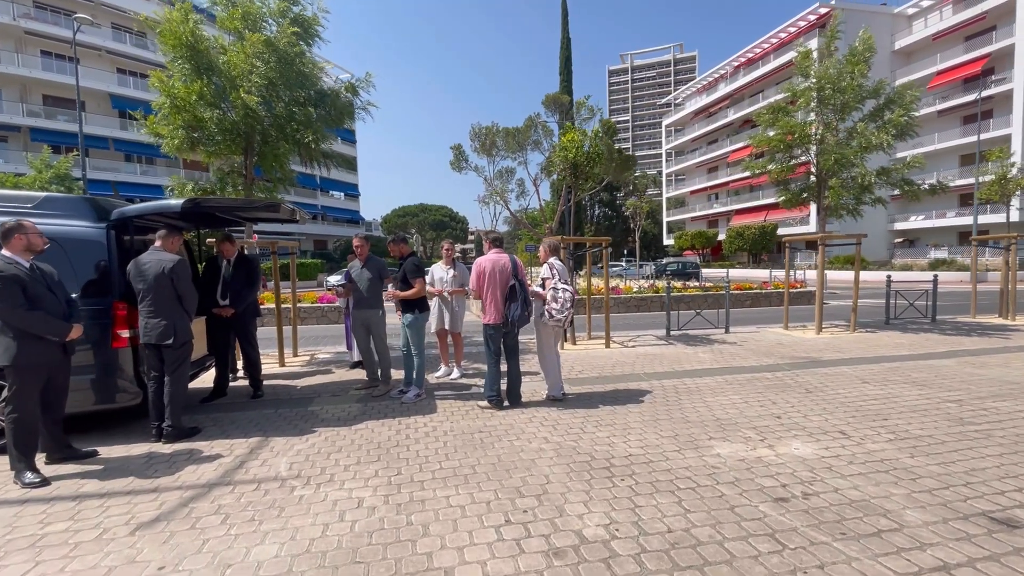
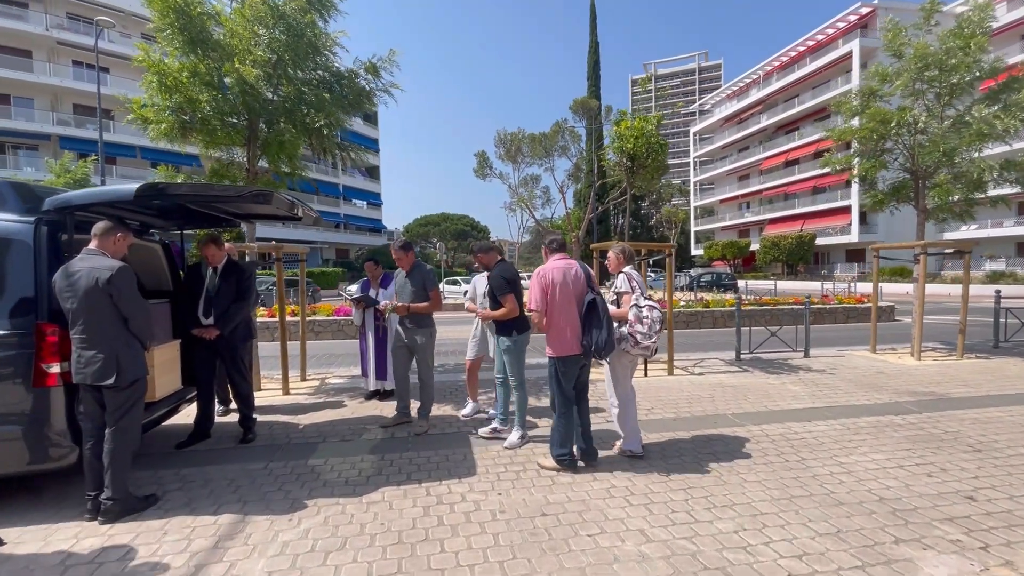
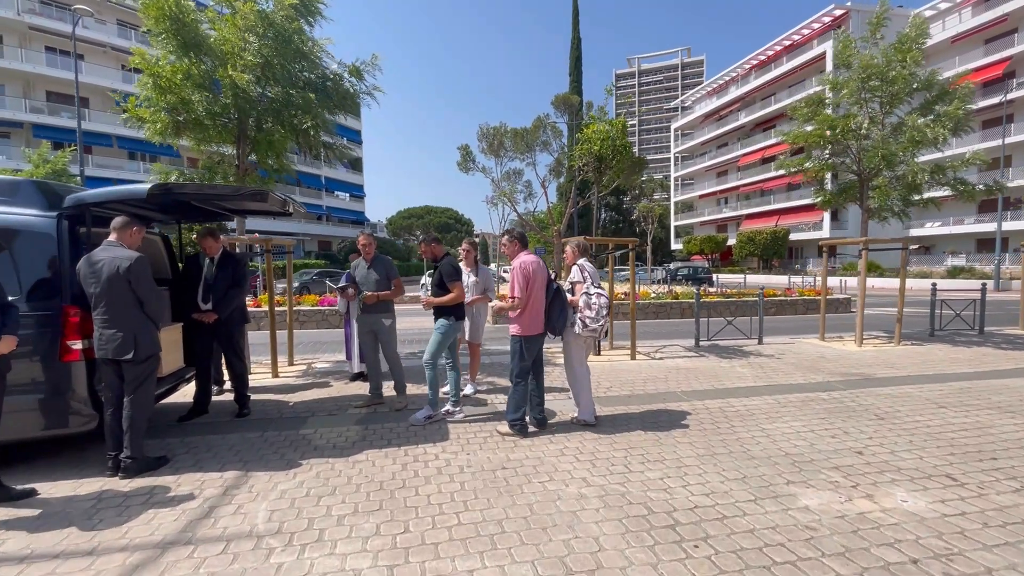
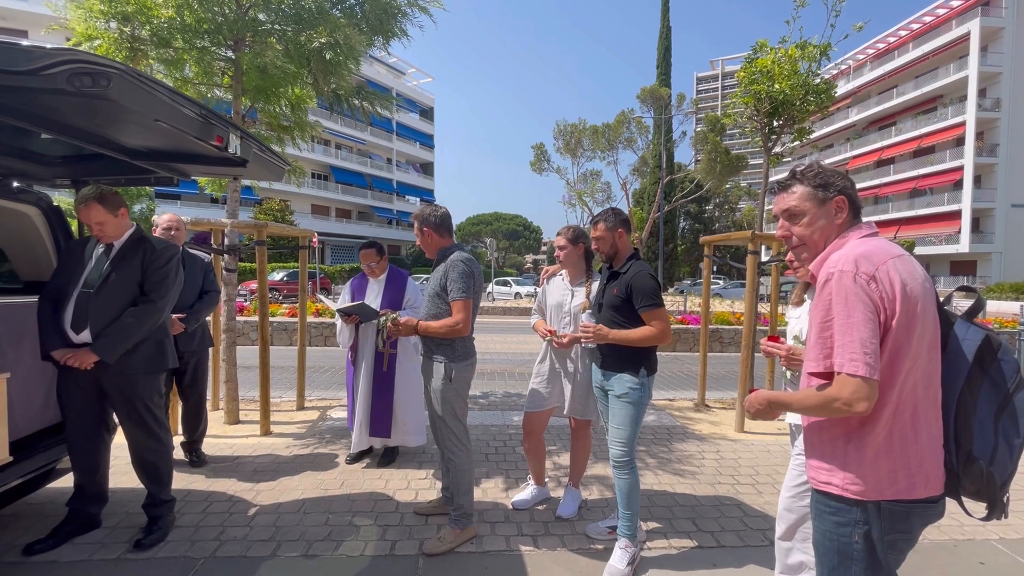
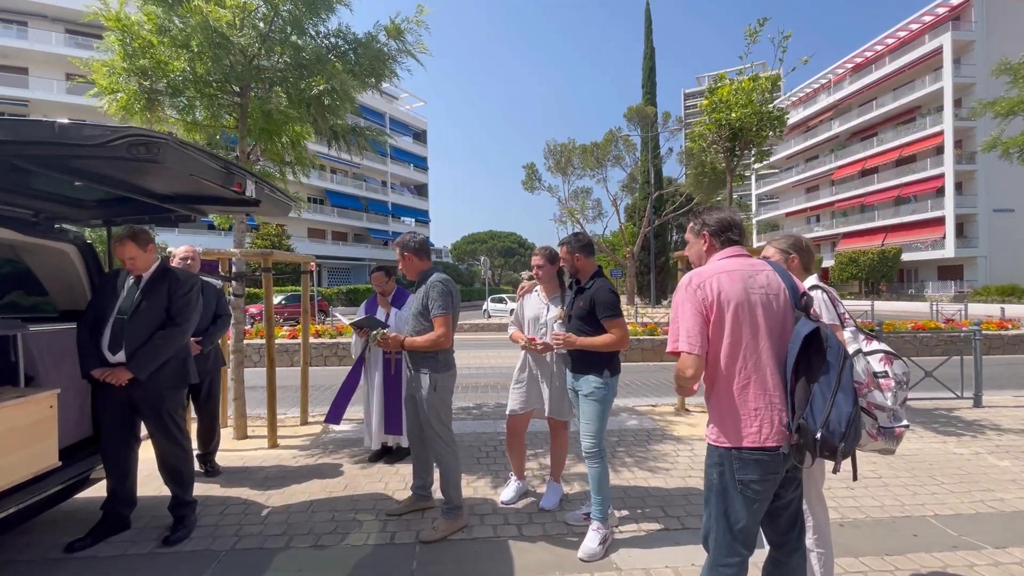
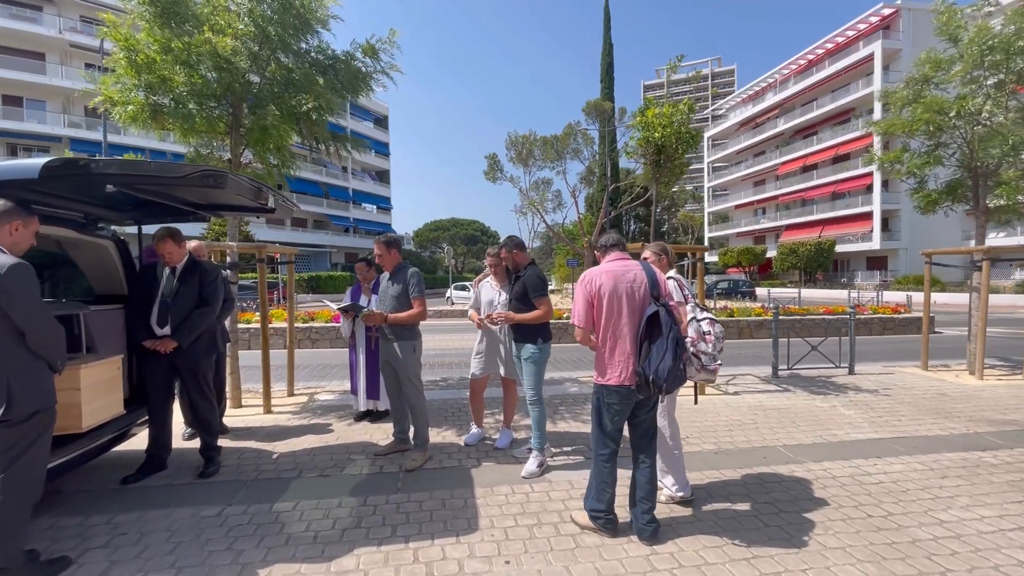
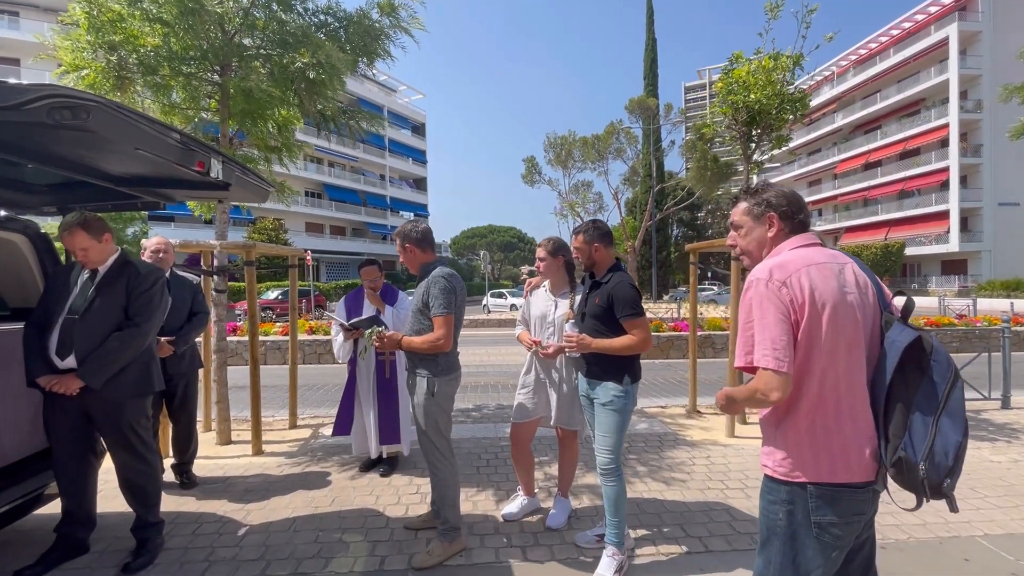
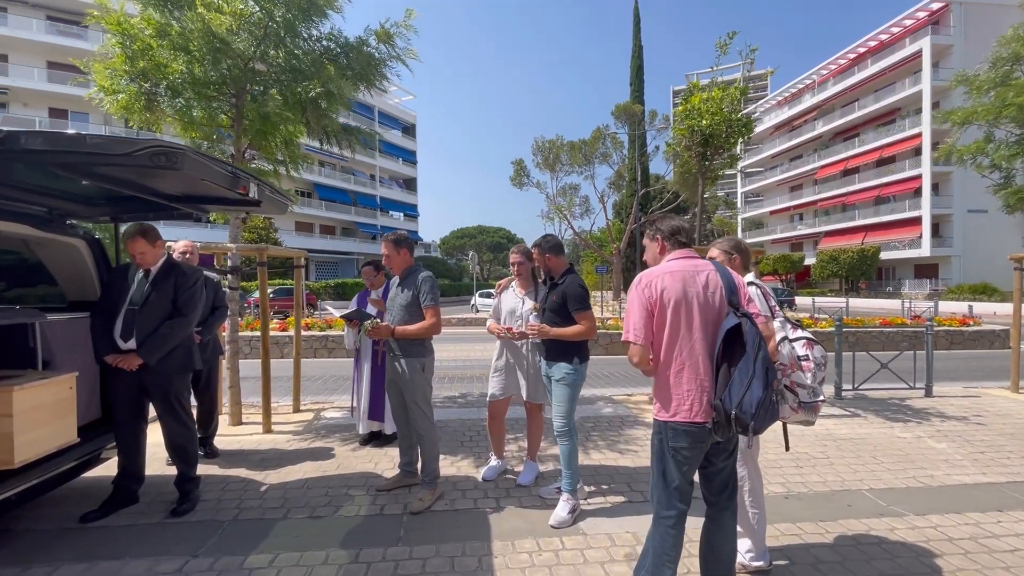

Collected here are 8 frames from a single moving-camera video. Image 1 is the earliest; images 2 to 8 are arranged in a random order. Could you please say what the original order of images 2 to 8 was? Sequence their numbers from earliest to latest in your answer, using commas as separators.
3, 2, 6, 8, 5, 7, 4
